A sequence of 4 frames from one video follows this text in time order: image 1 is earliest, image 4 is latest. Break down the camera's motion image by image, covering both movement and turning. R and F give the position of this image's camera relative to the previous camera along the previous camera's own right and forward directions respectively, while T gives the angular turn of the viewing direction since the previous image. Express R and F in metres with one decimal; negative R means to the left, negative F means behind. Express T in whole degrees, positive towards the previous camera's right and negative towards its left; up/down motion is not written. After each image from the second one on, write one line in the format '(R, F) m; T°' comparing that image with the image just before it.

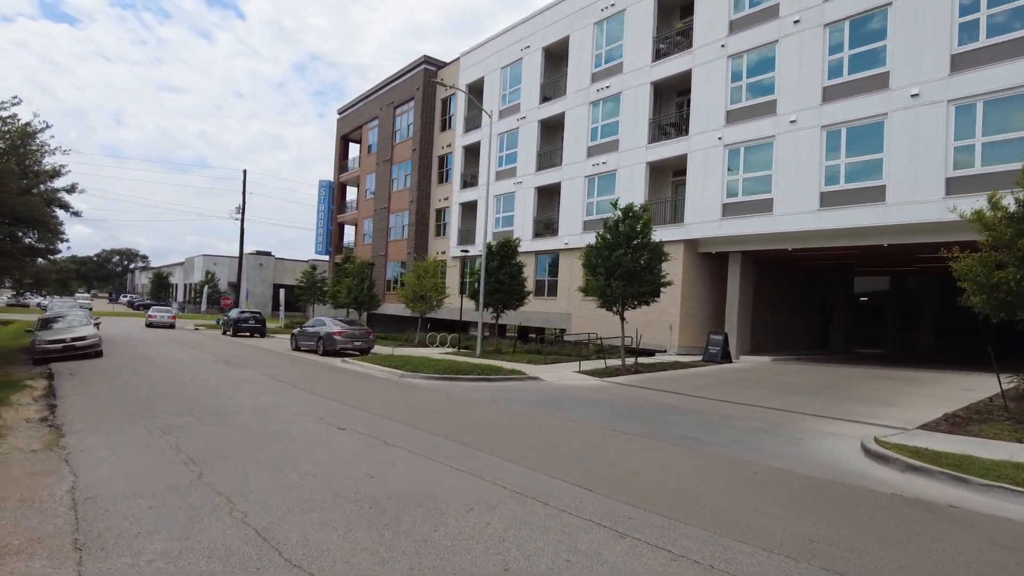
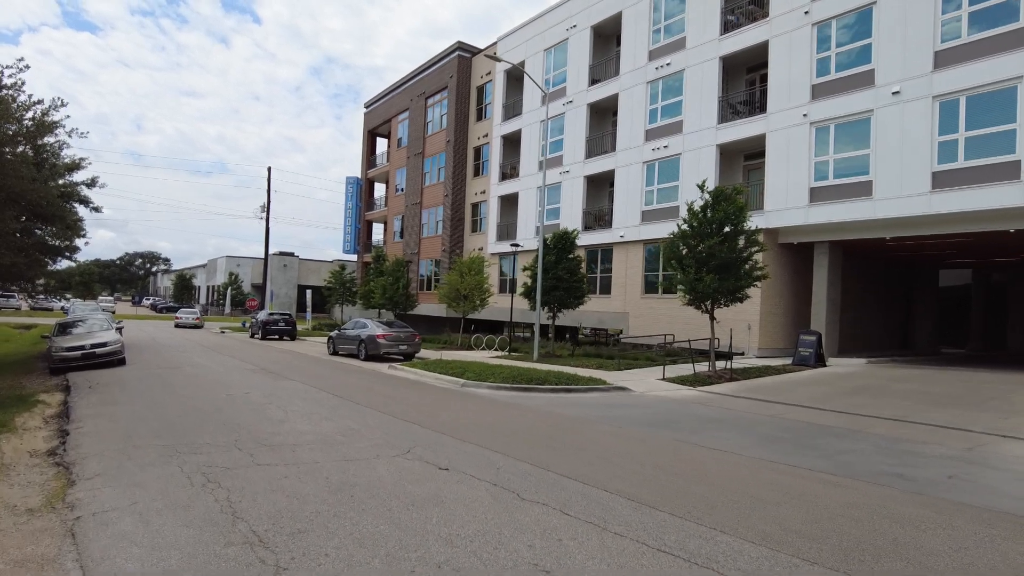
(-1.3, +2.2) m; -1°
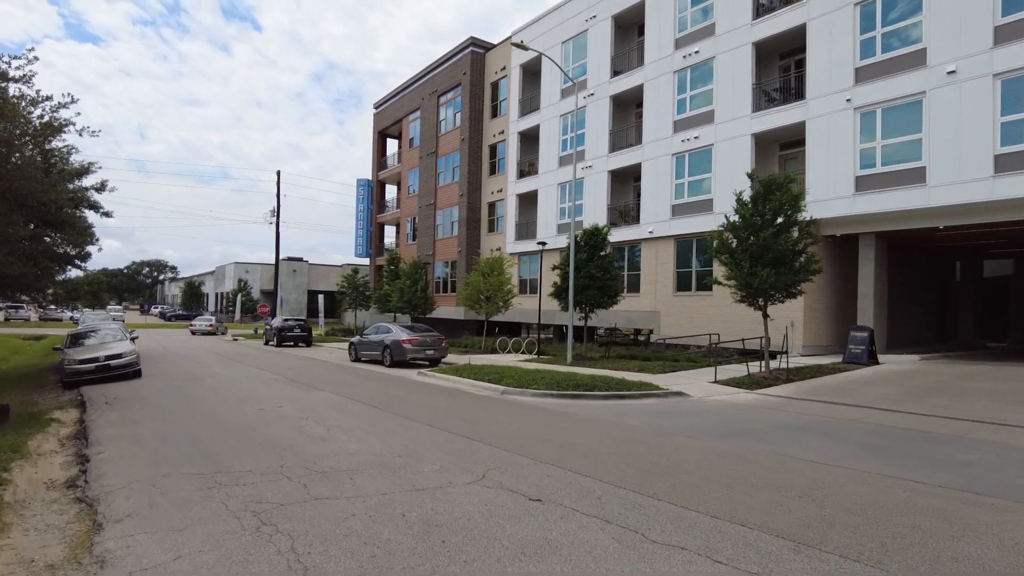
(-0.7, +1.0) m; 0°
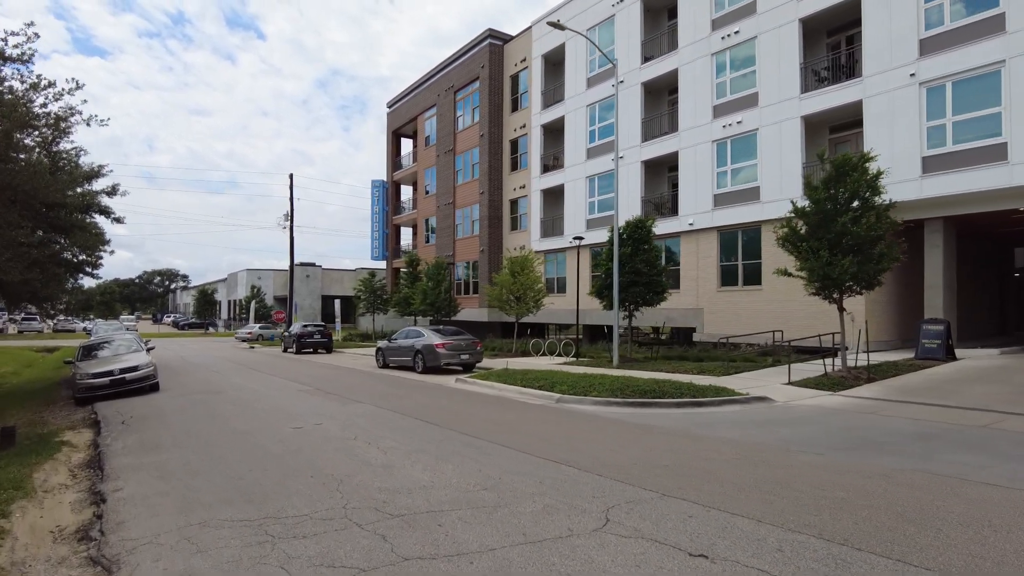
(-0.8, +1.3) m; -1°
